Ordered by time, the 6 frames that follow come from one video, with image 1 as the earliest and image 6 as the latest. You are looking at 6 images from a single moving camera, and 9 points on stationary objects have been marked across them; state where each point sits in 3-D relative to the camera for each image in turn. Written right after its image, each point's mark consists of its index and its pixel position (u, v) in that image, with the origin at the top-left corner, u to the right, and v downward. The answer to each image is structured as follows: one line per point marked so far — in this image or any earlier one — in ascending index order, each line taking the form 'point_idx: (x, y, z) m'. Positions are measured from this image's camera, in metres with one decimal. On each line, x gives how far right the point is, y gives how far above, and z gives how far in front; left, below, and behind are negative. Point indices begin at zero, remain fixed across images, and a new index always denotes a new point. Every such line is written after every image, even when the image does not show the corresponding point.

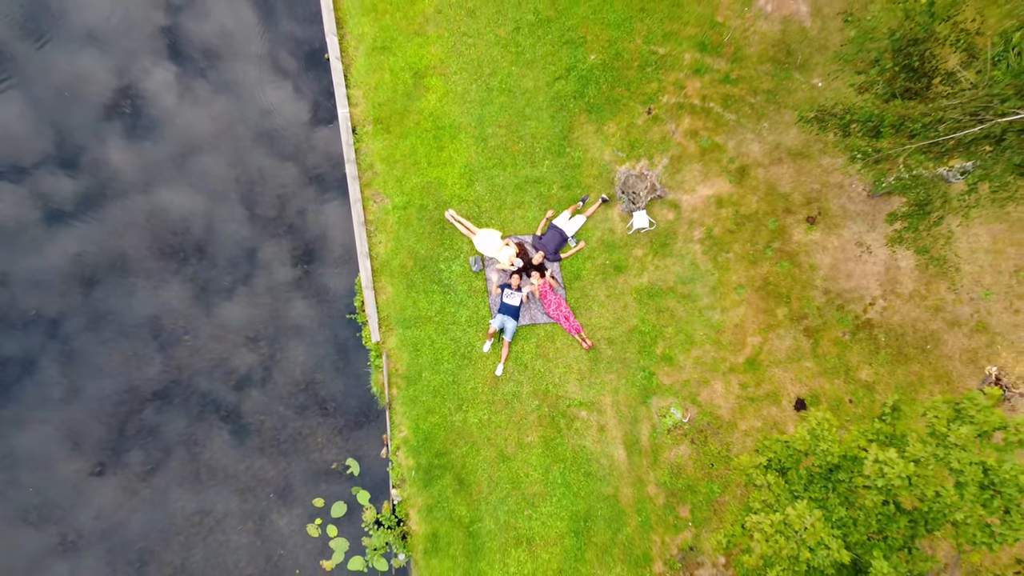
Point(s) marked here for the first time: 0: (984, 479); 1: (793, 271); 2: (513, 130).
0: (+6.8, -2.8, +7.3) m
1: (+6.8, +0.4, +12.2) m
2: (0.0, +3.9, +12.5) m
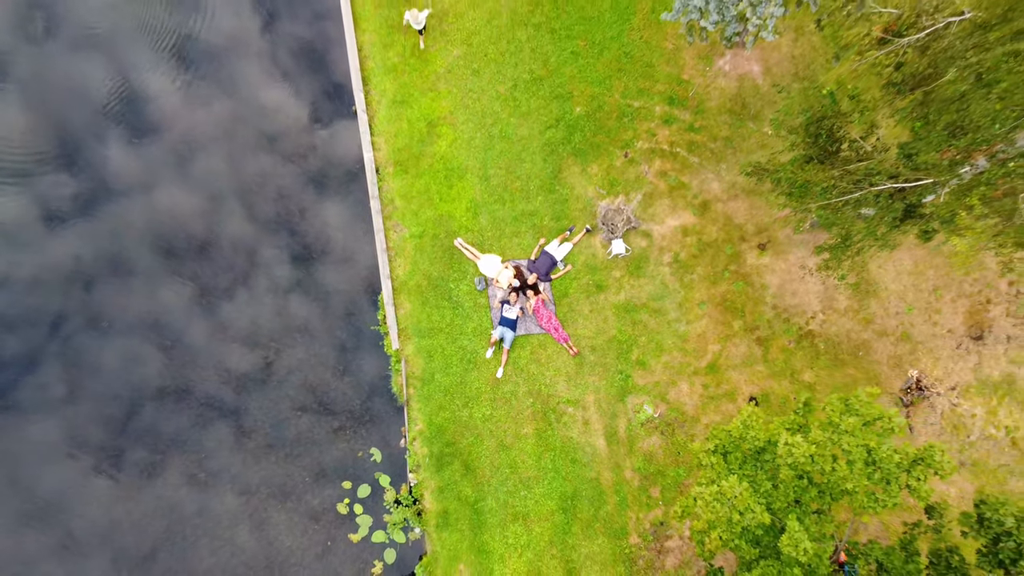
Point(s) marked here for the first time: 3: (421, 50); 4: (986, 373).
0: (+6.8, -3.2, +9.6) m
1: (+6.8, 0.0, +14.5) m
2: (0.0, +3.5, +14.8) m
3: (-2.7, +7.1, +15.1) m
4: (+13.6, -2.4, +14.2) m
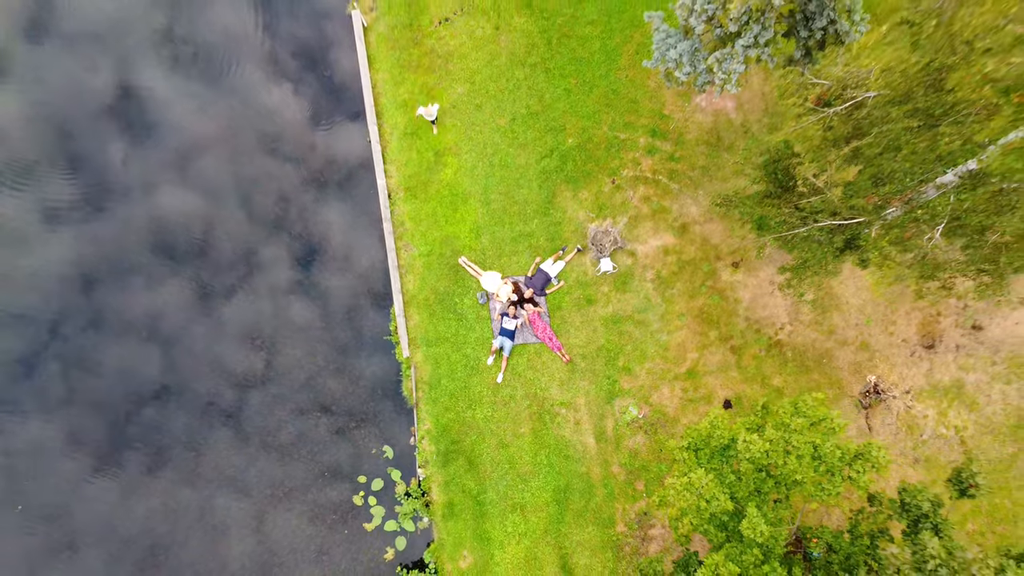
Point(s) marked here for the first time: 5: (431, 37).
0: (+6.8, -3.7, +11.2) m
1: (+6.8, -0.5, +16.1) m
2: (-0.1, +3.0, +16.4) m
3: (-2.8, +6.6, +16.7) m
4: (+13.5, -2.8, +15.9) m
5: (-2.7, +8.3, +16.8) m
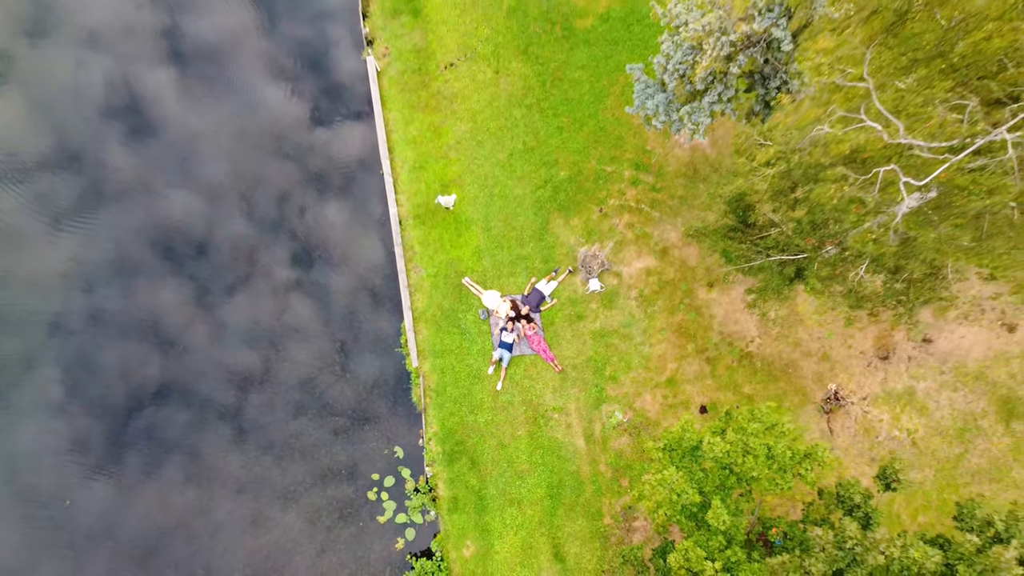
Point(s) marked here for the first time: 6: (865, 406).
0: (+6.7, -4.3, +13.1) m
1: (+6.7, -1.1, +18.0) m
2: (-0.1, +2.4, +18.3) m
3: (-2.8, +6.0, +18.6) m
4: (+13.5, -3.5, +17.7) m
5: (-2.8, +7.7, +18.6) m
6: (+12.5, -4.2, +17.8) m
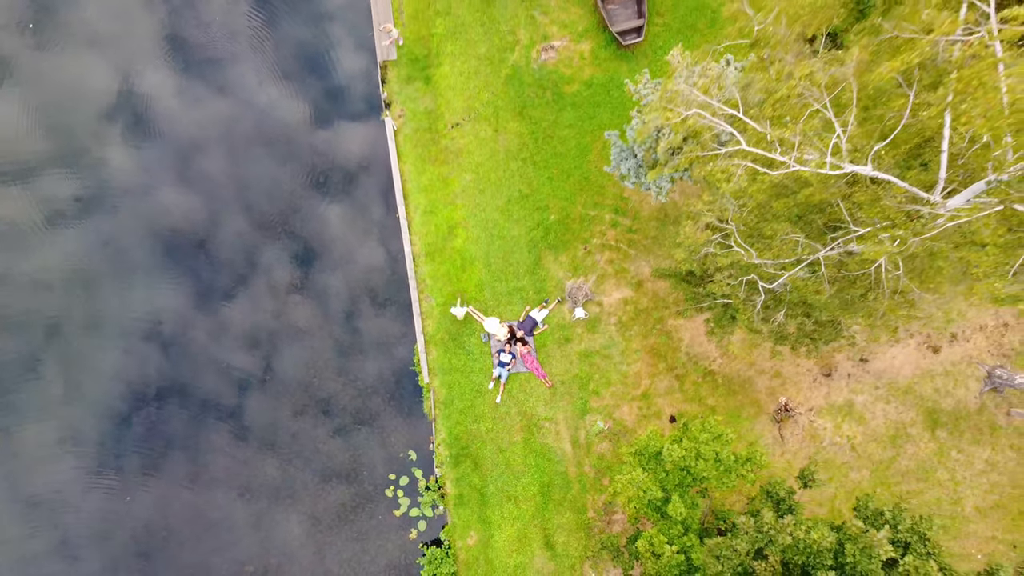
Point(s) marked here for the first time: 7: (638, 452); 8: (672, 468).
0: (+6.6, -5.4, +16.1) m
1: (+6.6, -2.3, +21.0) m
2: (-0.2, +1.3, +21.3) m
3: (-2.9, +4.9, +21.7) m
4: (+13.4, -4.6, +20.8) m
5: (-2.9, +6.5, +21.7) m
6: (+12.4, -5.3, +20.8) m
7: (+4.5, -5.8, +17.7) m
8: (+5.4, -6.0, +16.7) m
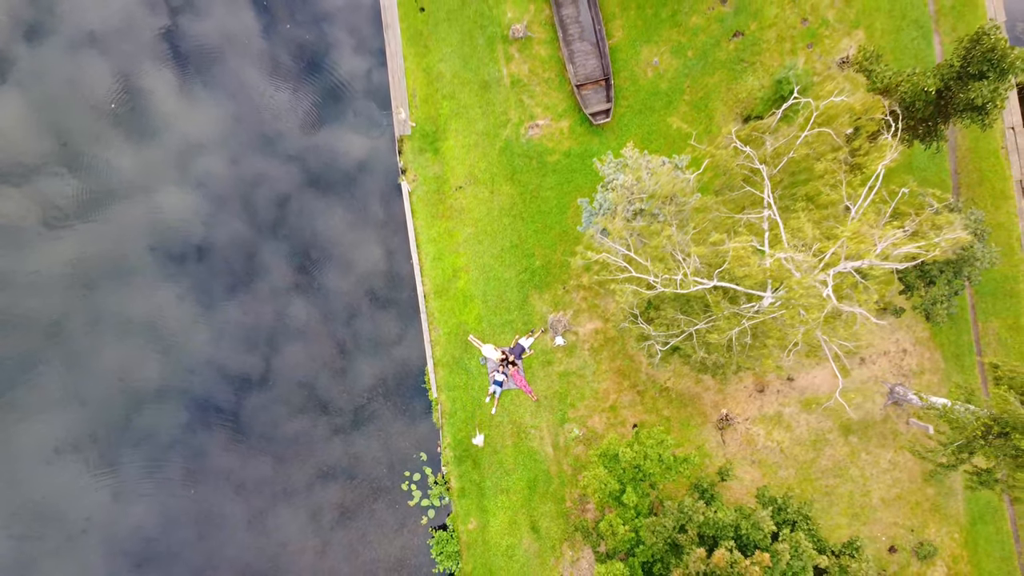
0: (+6.2, -7.1, +21.0) m
1: (+6.2, -3.9, +25.9) m
2: (-0.6, -0.4, +26.2) m
3: (-3.3, +3.2, +26.5) m
4: (+13.0, -6.3, +25.7) m
5: (-3.3, +4.9, +26.6) m
6: (+12.0, -7.0, +25.7) m
7: (+4.1, -7.5, +22.6) m
8: (+5.0, -7.7, +21.6) m
